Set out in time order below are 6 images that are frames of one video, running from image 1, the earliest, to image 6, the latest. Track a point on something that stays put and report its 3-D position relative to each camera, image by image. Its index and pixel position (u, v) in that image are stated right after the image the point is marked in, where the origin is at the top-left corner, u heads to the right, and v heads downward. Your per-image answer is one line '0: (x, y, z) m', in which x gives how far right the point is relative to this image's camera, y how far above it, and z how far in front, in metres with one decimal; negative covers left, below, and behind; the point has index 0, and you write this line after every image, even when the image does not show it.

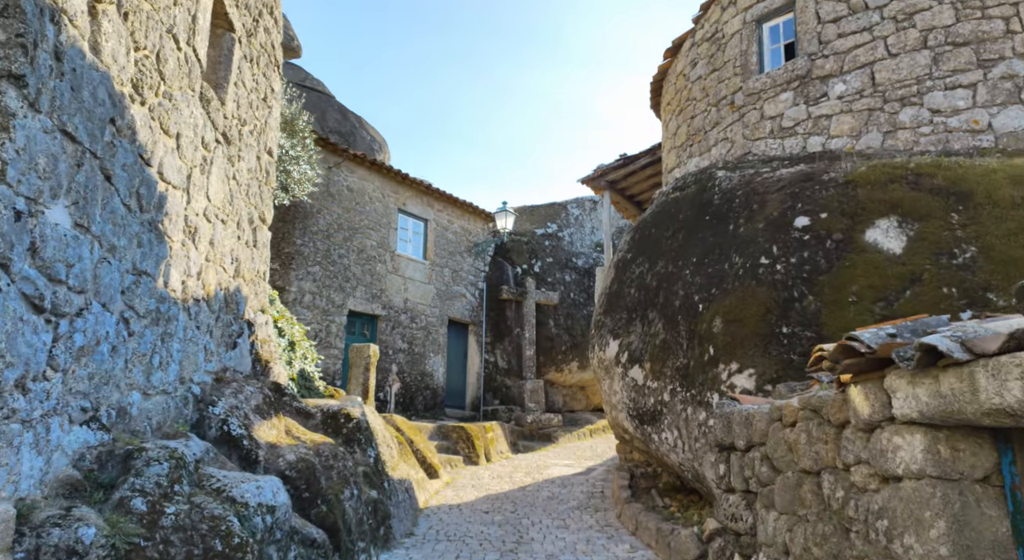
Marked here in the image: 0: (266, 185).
0: (-1.8, +0.7, +4.7) m
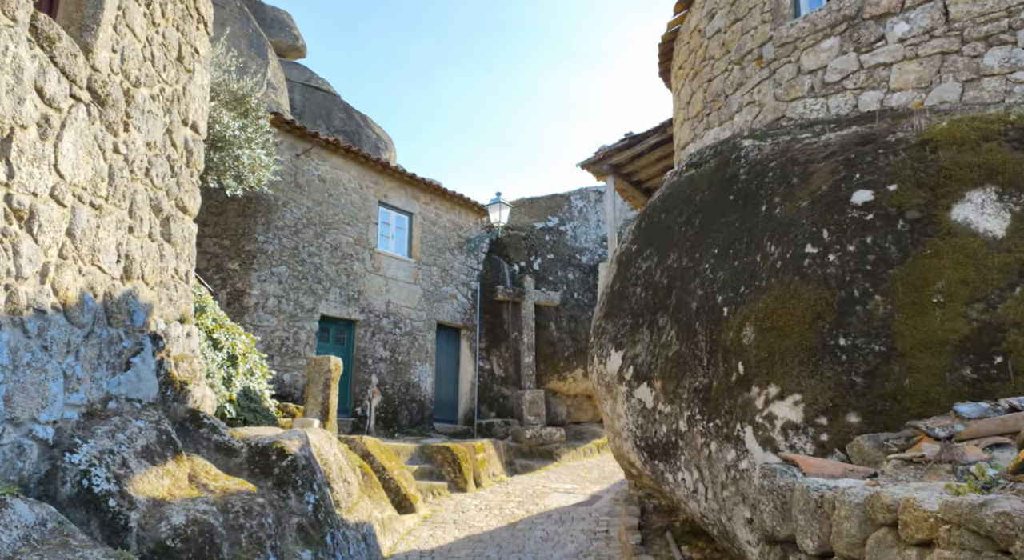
0: (-1.9, +0.7, +3.8) m
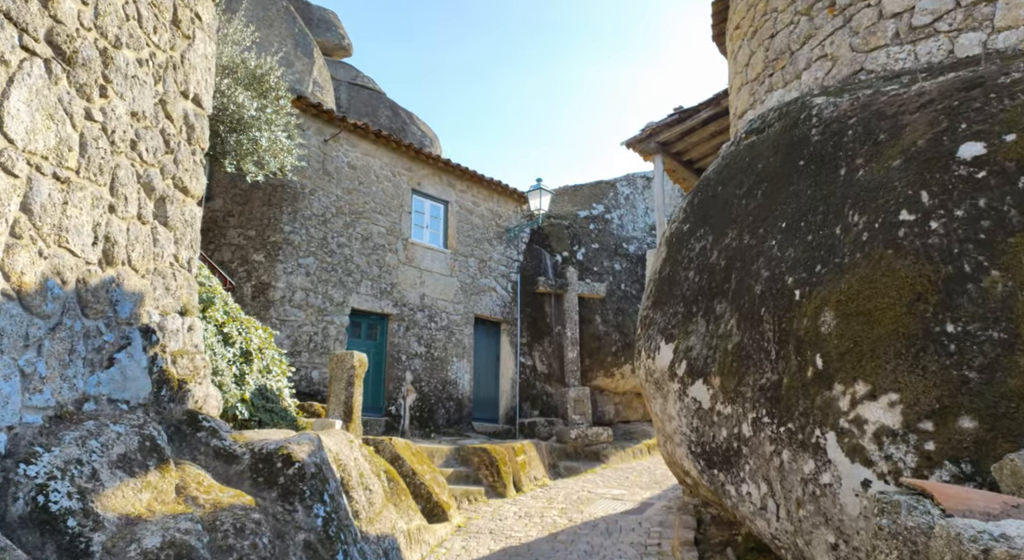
0: (-1.8, +0.8, +3.5) m
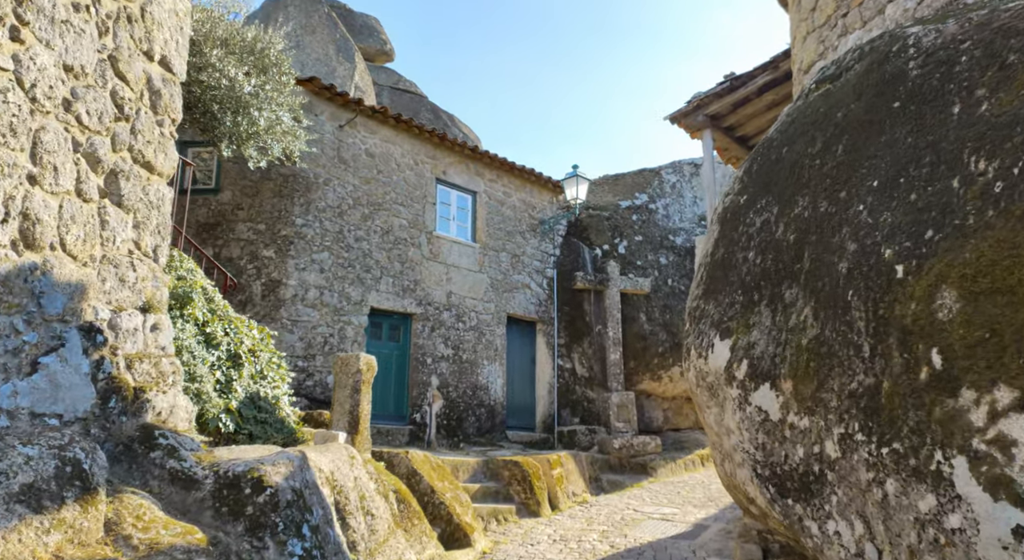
0: (-1.7, +0.8, +3.0) m
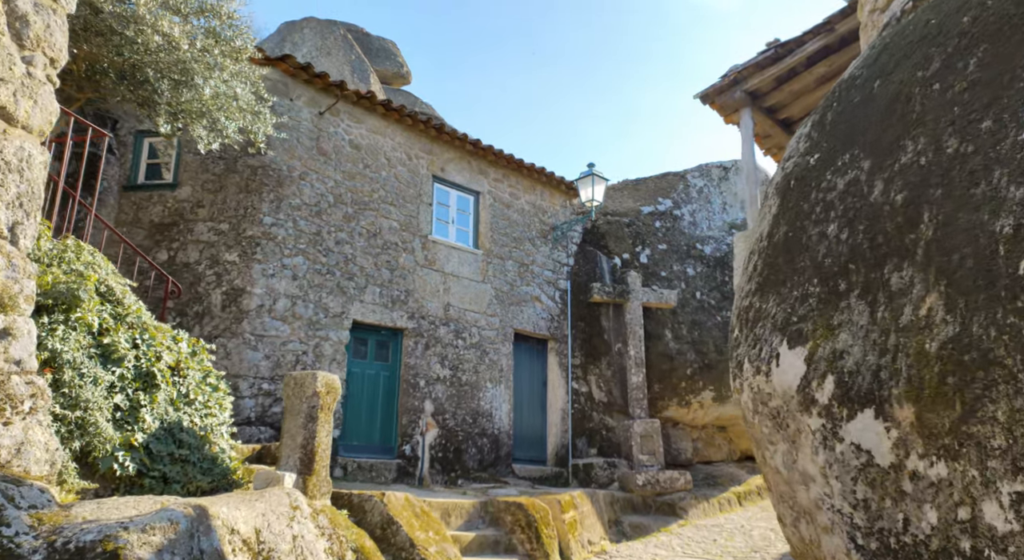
0: (-1.8, +0.8, +2.2) m
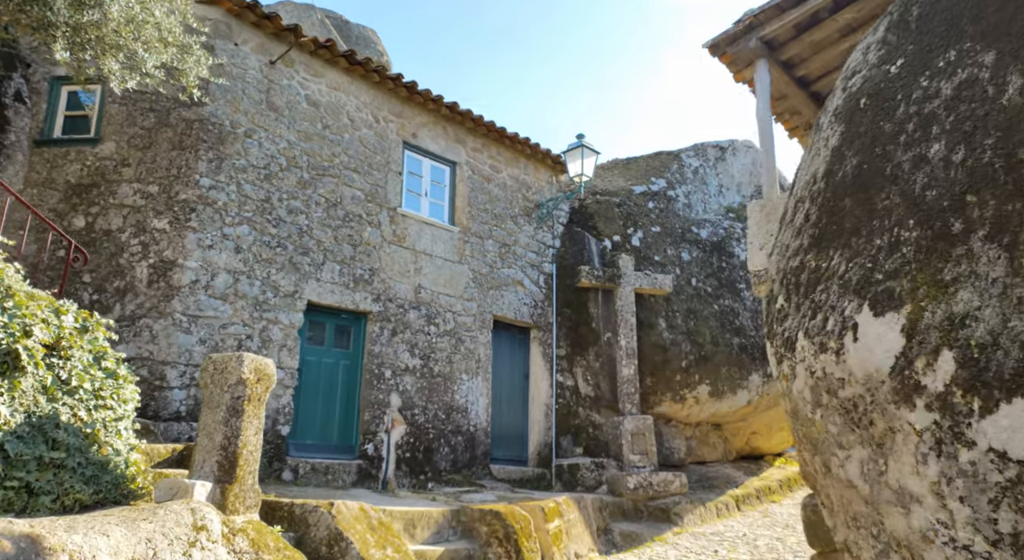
0: (-1.8, +1.0, +1.5) m
